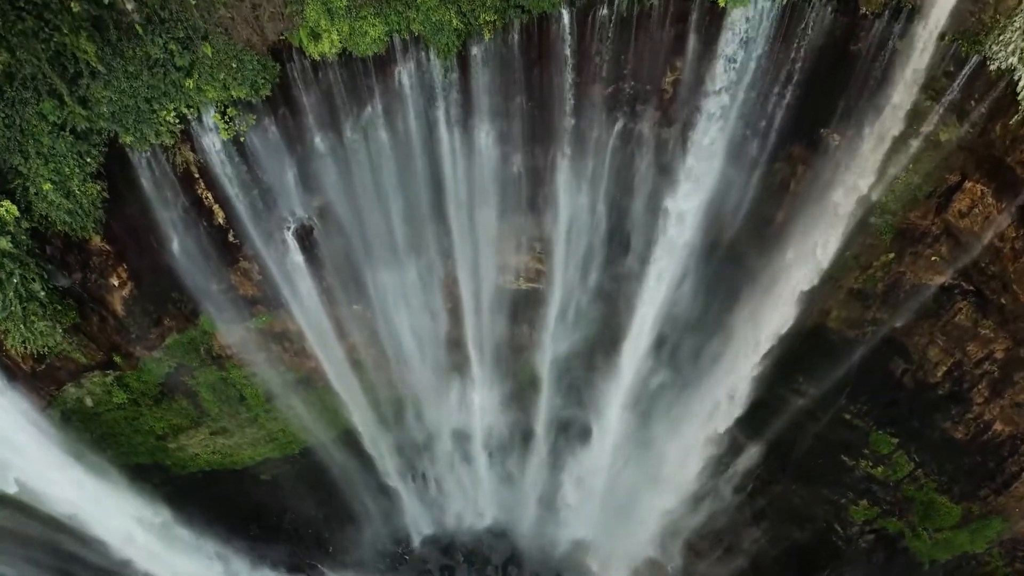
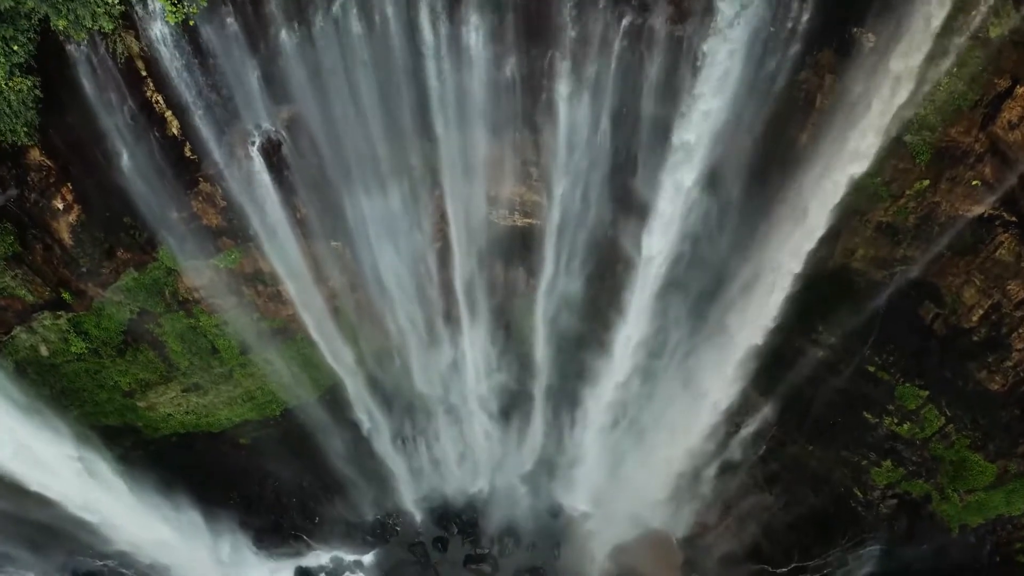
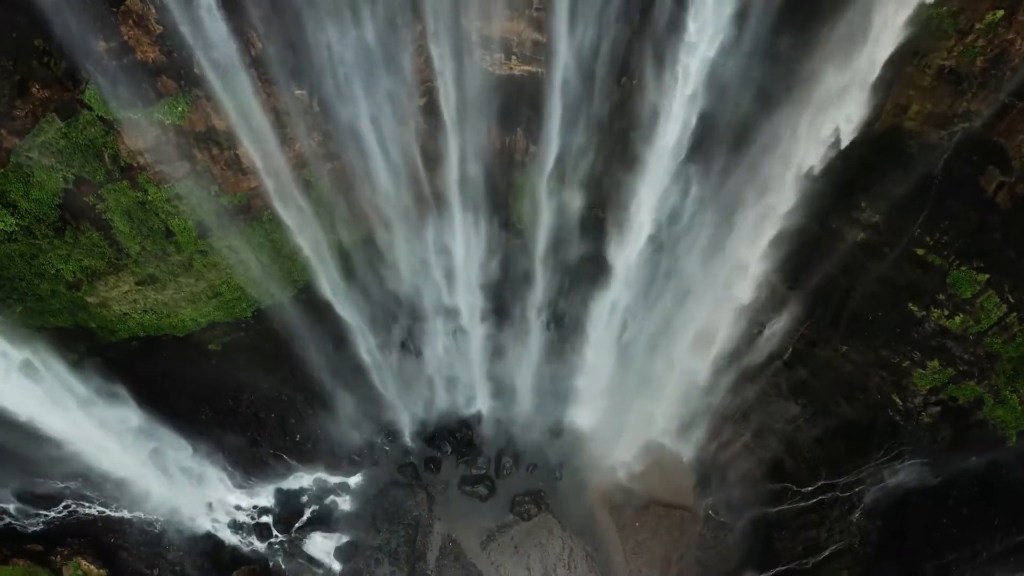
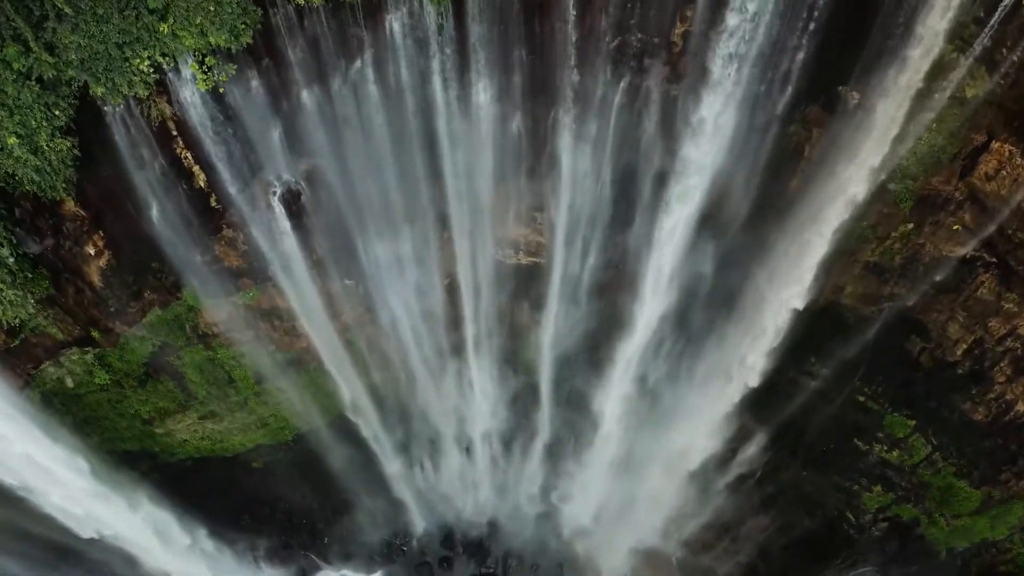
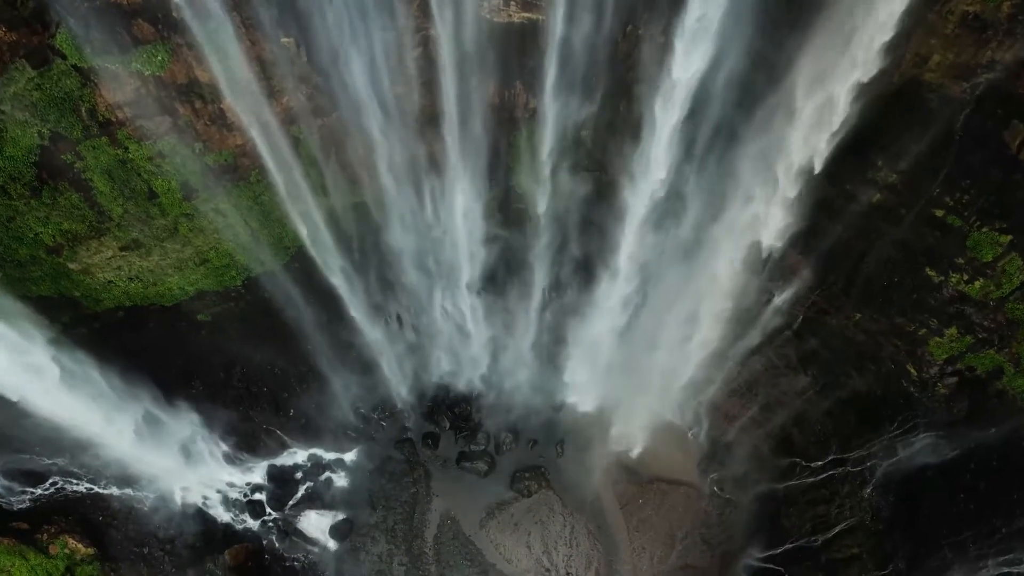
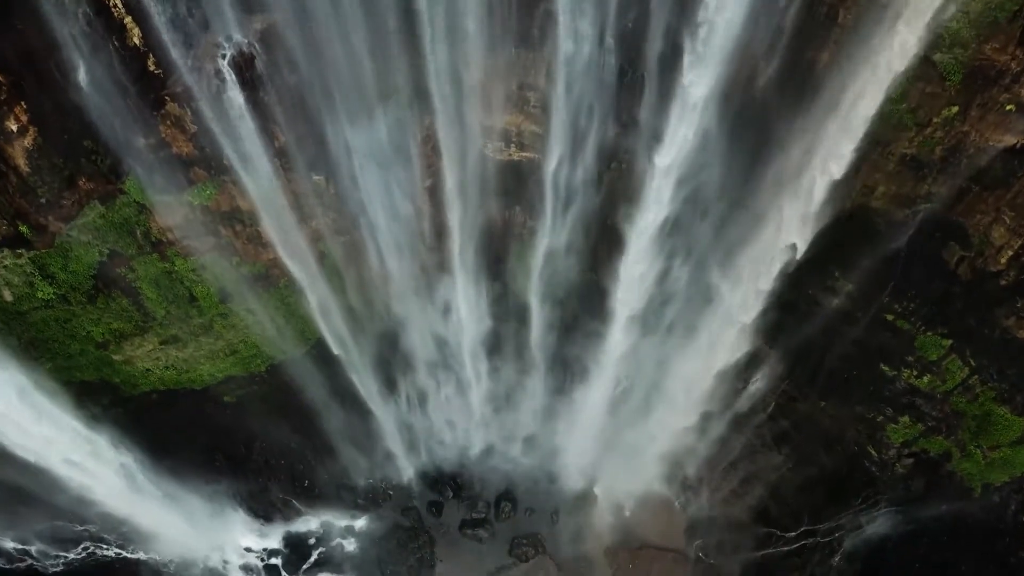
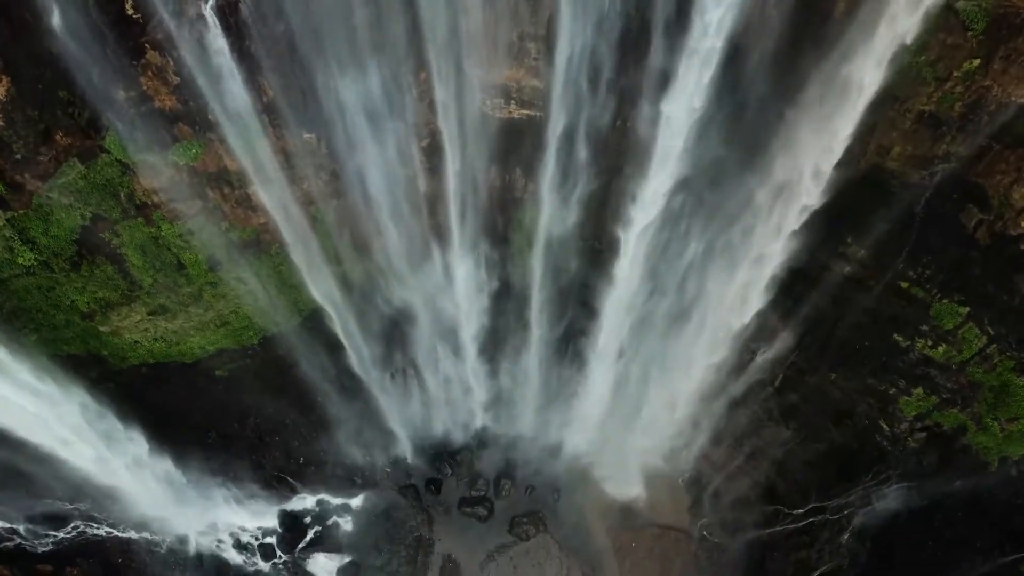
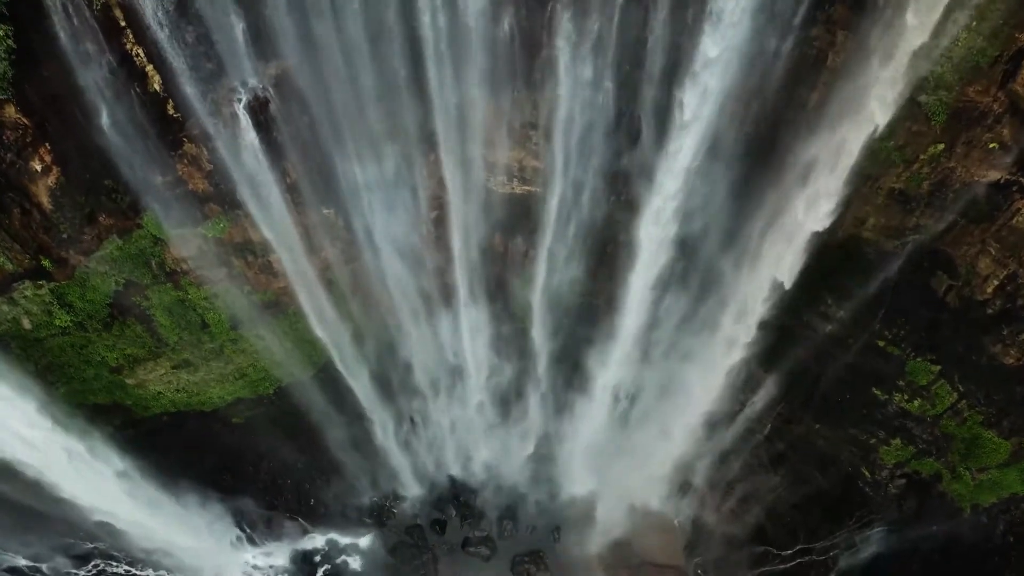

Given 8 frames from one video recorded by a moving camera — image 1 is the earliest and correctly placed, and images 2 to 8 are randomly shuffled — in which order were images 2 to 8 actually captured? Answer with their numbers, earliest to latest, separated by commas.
4, 2, 8, 6, 7, 3, 5
